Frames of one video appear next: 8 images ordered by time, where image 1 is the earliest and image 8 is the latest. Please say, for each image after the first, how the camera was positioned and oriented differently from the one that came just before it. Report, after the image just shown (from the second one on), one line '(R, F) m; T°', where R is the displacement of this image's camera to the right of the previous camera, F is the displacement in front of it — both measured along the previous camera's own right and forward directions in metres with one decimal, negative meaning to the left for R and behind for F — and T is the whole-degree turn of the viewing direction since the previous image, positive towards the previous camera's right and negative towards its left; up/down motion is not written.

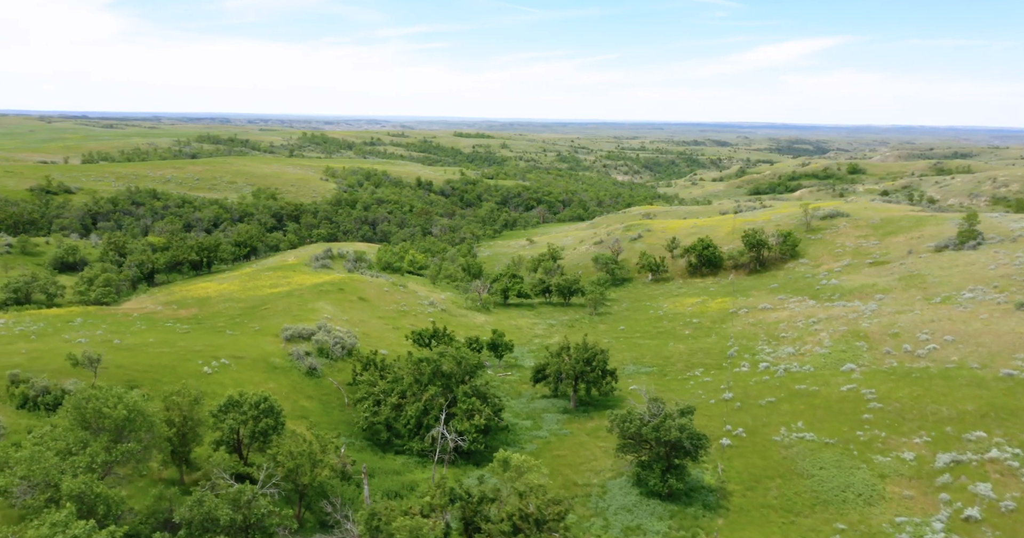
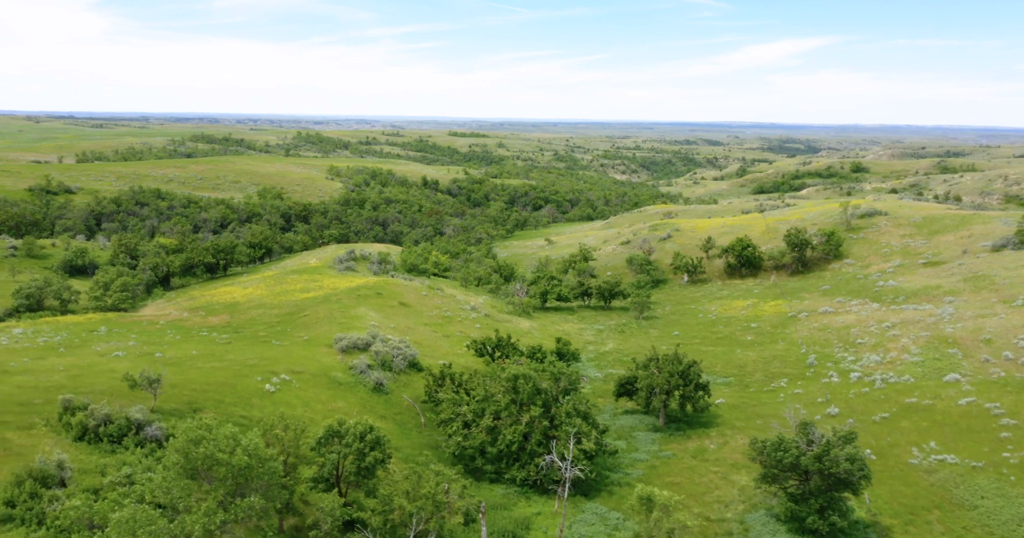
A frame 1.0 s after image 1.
(-6.6, +5.2) m; +1°
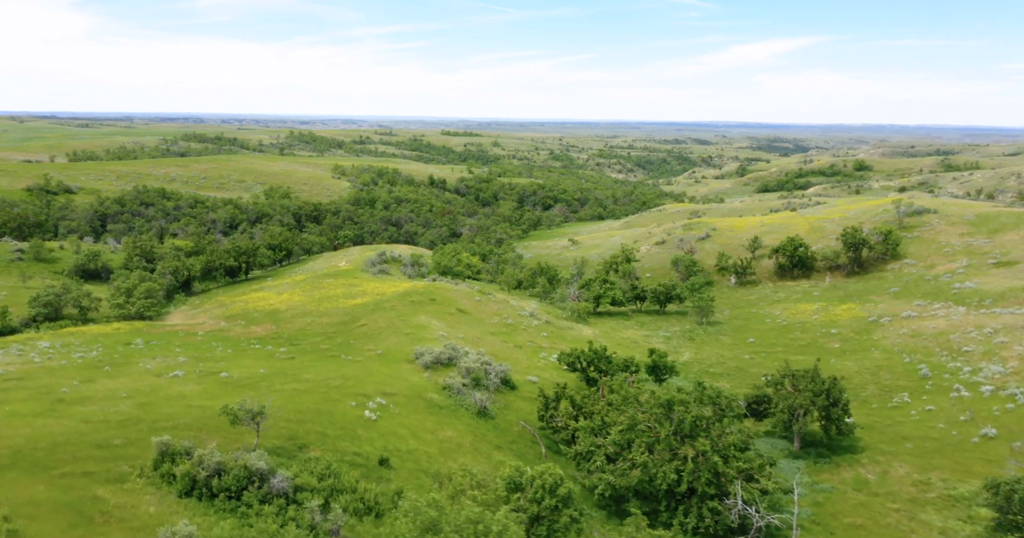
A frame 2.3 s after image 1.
(-8.0, +6.3) m; +1°
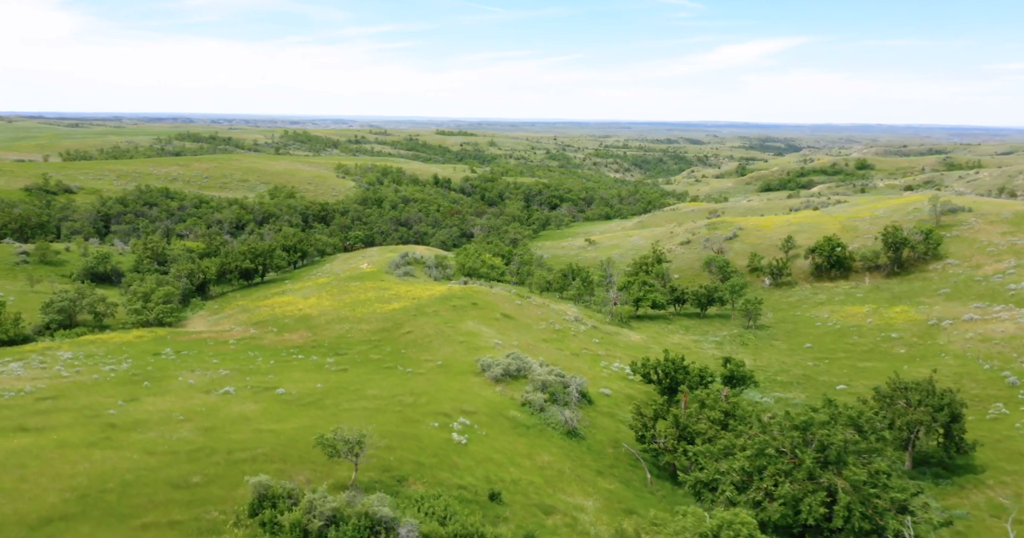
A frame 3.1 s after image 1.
(-5.3, +4.2) m; +1°
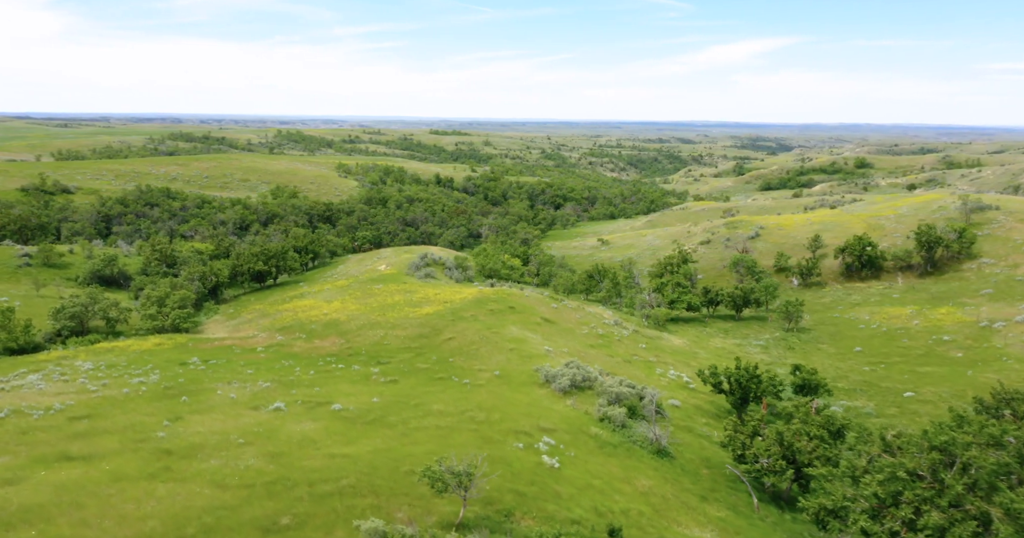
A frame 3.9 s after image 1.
(-4.4, +3.5) m; +1°
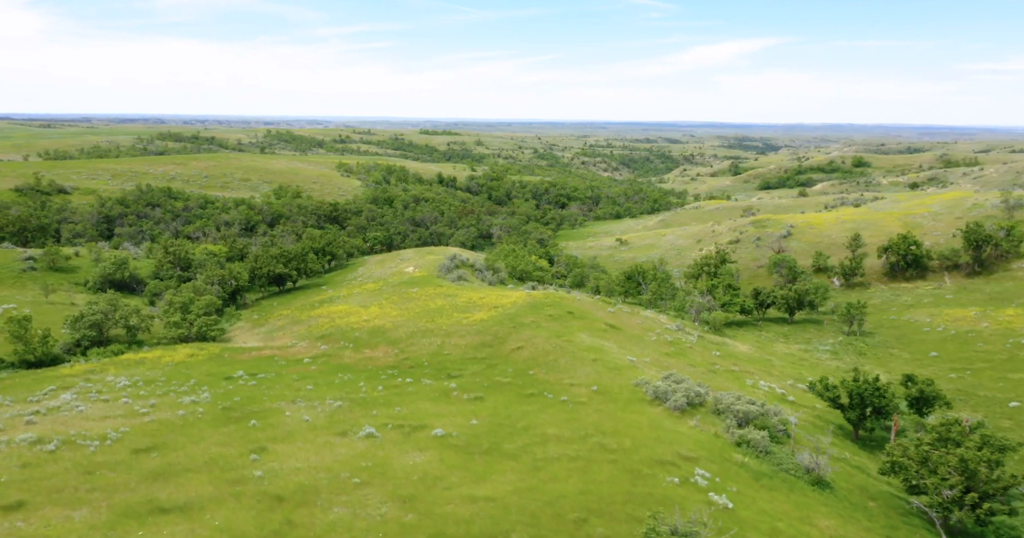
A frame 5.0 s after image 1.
(-6.2, +4.8) m; +1°
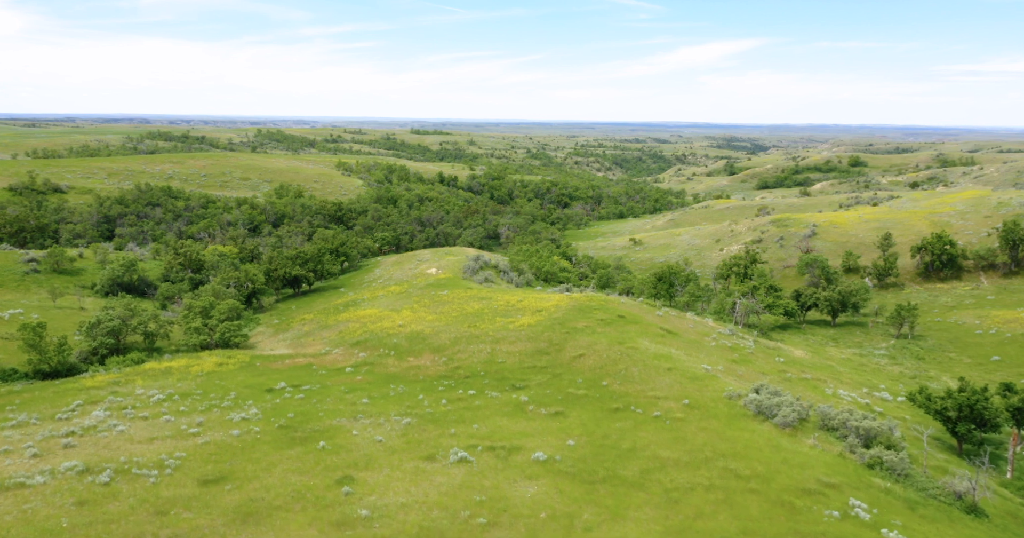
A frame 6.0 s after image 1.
(-4.8, +3.7) m; +1°
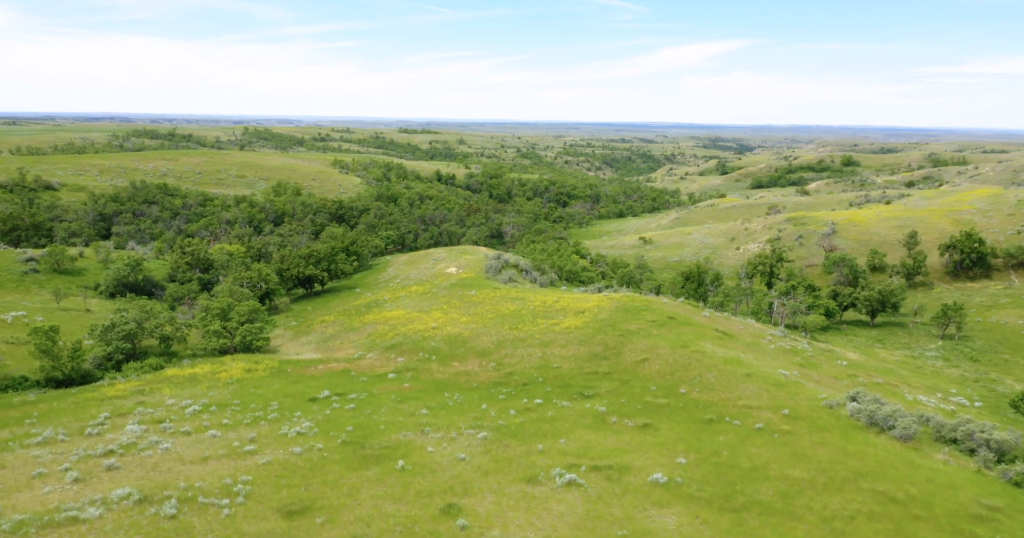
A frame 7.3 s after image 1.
(-4.4, +3.4) m; +1°
